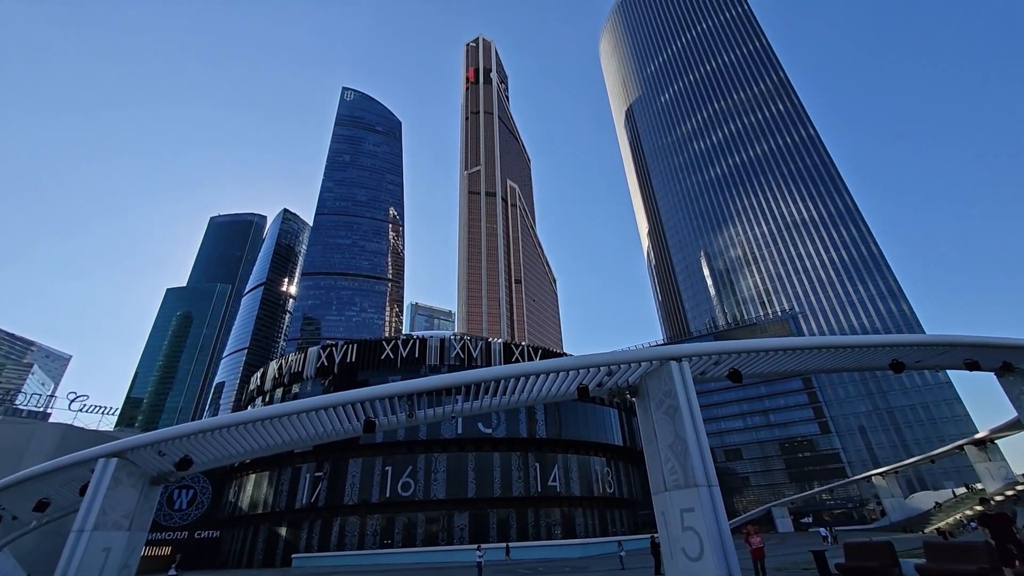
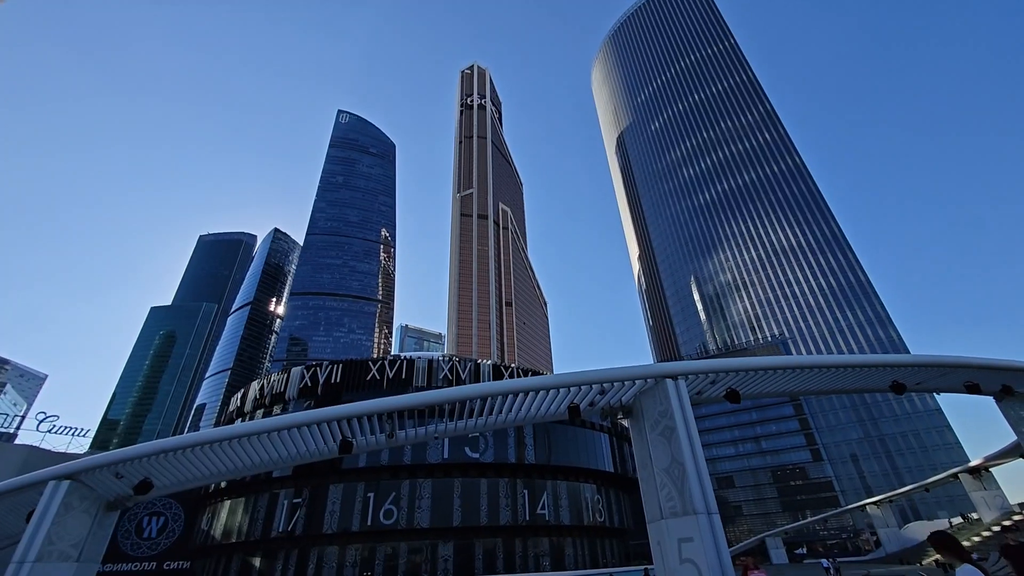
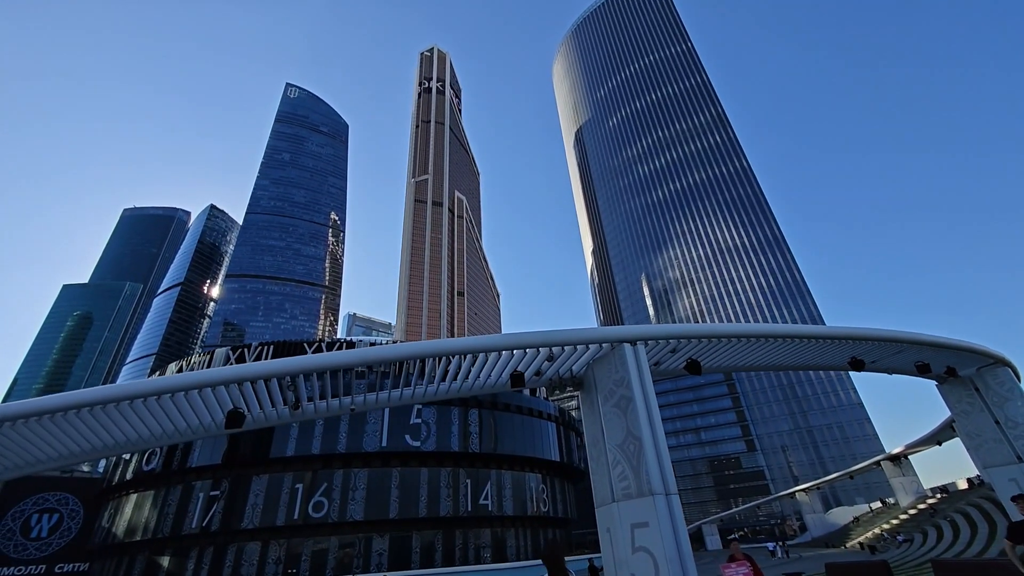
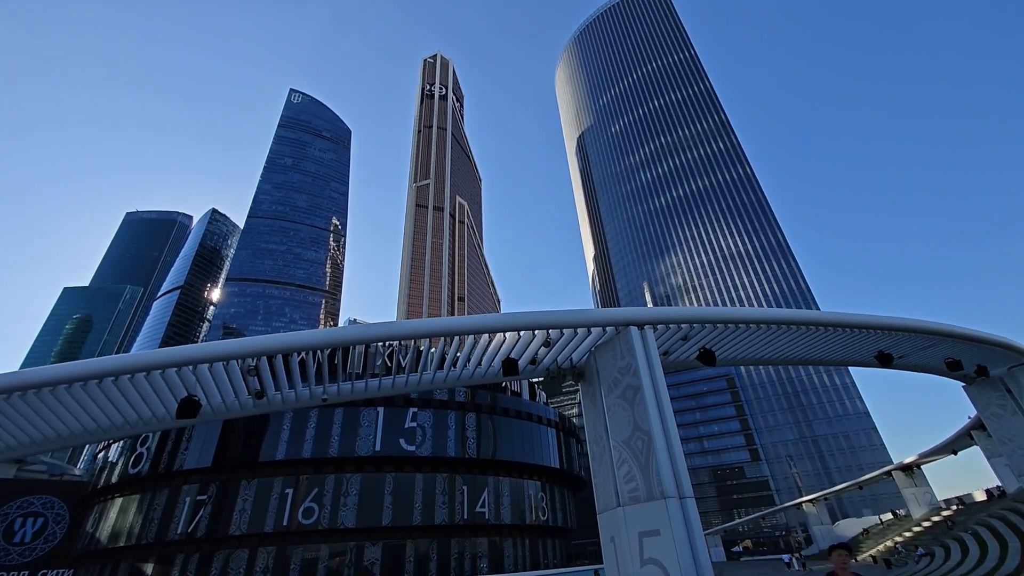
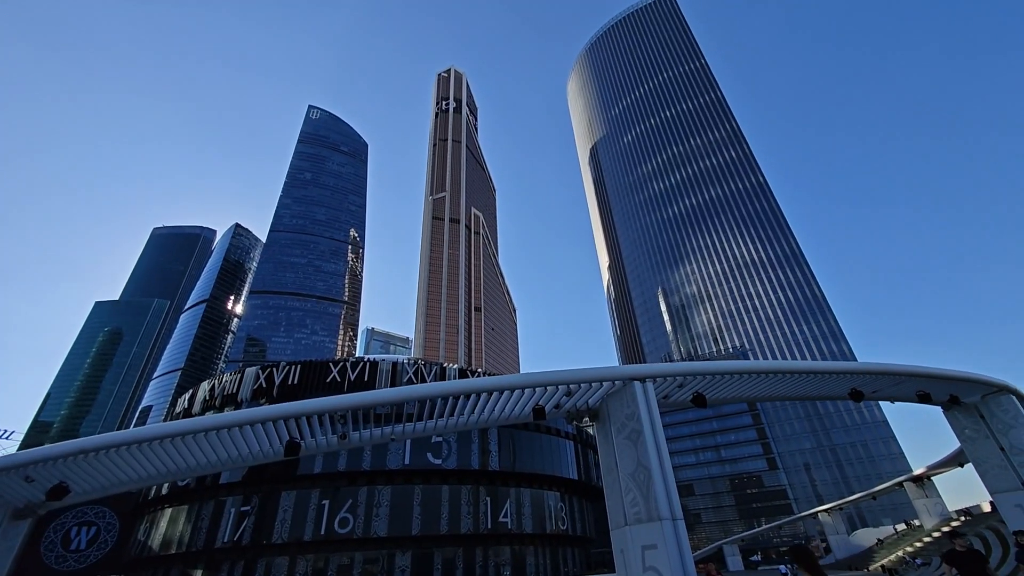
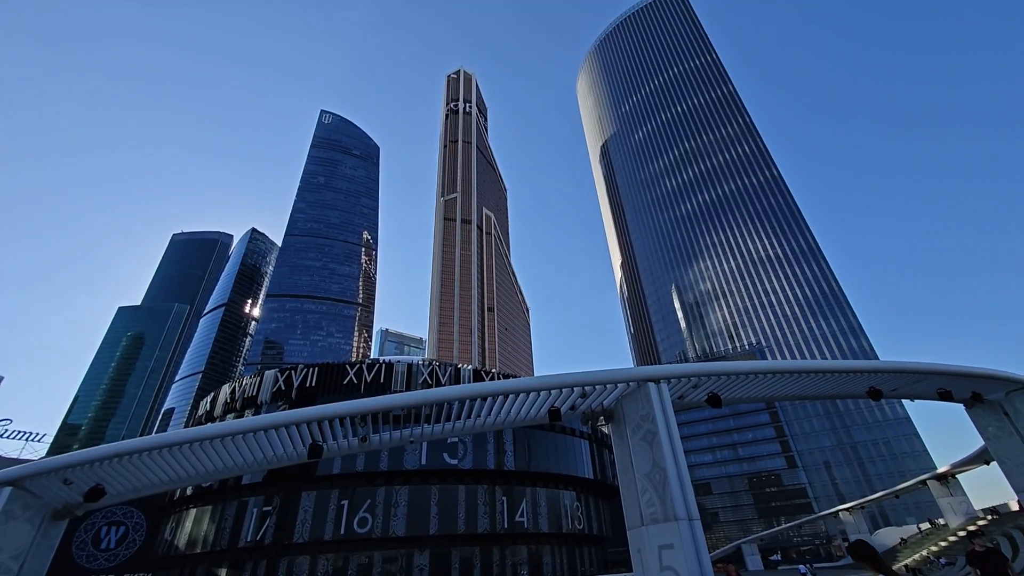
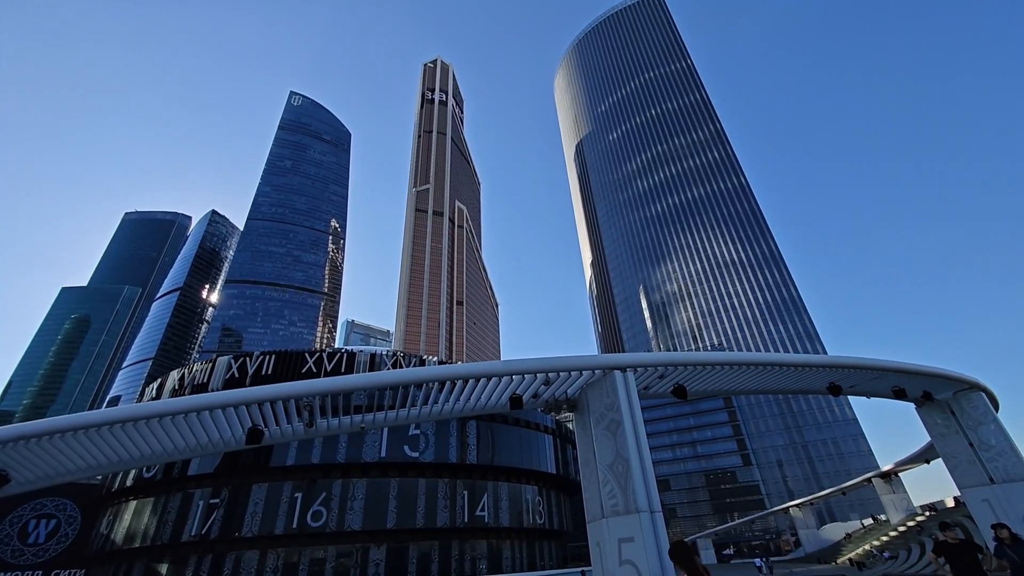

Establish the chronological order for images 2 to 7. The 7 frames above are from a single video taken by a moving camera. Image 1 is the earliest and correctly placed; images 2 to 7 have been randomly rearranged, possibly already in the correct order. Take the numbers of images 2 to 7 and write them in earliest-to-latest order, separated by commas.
2, 6, 5, 7, 3, 4
